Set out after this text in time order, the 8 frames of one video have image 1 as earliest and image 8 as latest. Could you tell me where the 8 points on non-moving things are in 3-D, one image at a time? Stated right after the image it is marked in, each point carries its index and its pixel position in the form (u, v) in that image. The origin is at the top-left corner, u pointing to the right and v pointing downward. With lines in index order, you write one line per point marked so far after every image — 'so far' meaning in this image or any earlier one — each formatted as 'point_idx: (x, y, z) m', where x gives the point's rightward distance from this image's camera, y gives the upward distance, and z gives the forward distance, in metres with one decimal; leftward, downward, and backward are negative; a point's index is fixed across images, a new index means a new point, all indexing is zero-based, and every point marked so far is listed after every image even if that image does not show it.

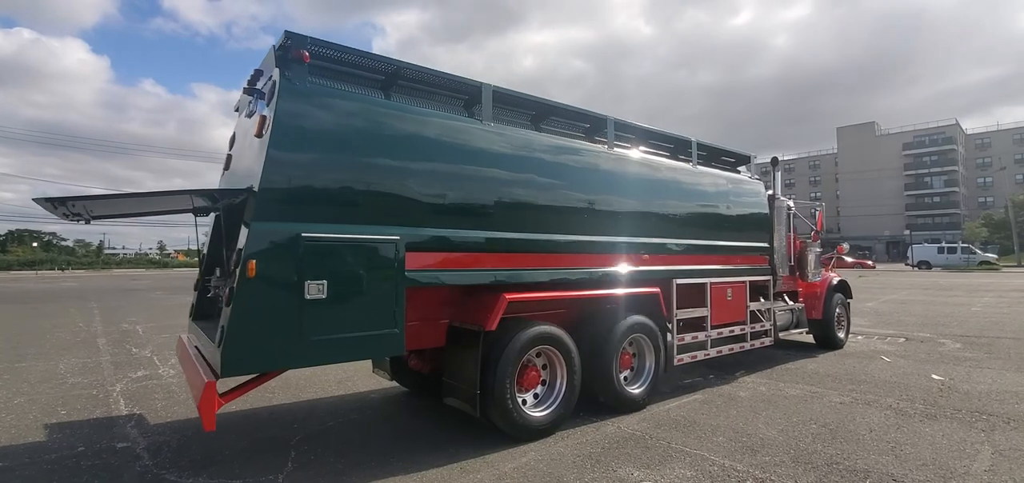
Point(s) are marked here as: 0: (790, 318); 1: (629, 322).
0: (+4.2, -1.2, +7.7) m
1: (+1.2, -0.8, +4.9) m
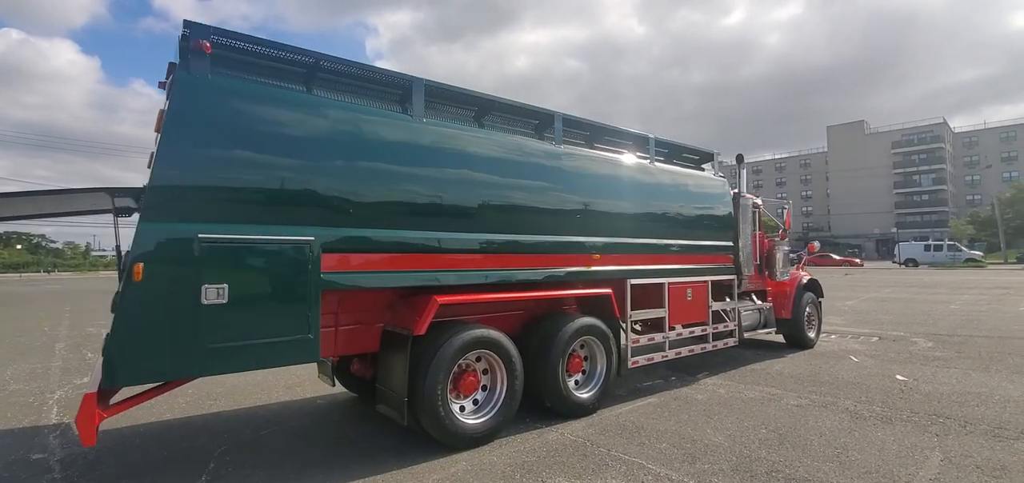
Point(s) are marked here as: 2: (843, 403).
0: (+3.7, -1.2, +7.6) m
1: (+0.6, -0.8, +4.8) m
2: (+3.3, -1.6, +5.0) m
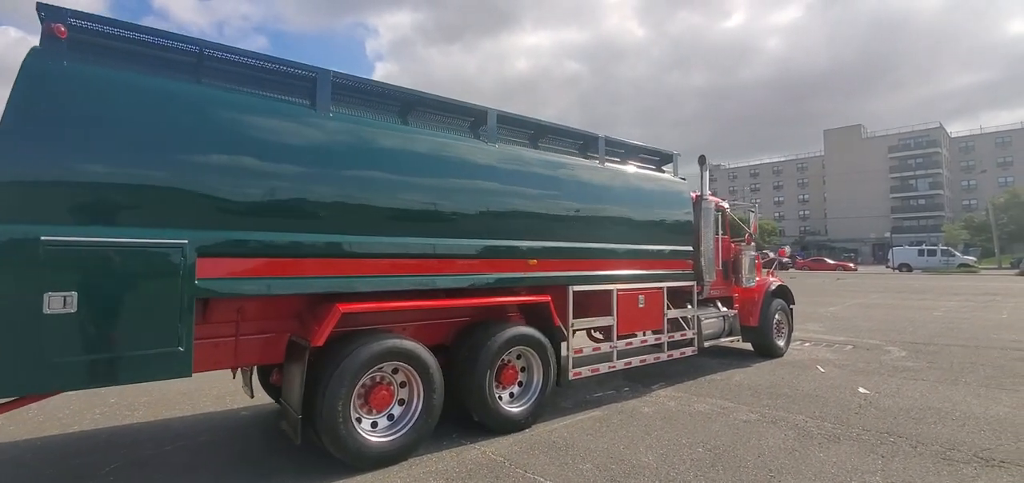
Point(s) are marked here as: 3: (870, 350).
0: (+3.0, -1.2, +7.3) m
1: (0.0, -0.8, +4.5) m
2: (+2.7, -1.7, +4.7) m
3: (+5.8, -1.8, +8.1) m
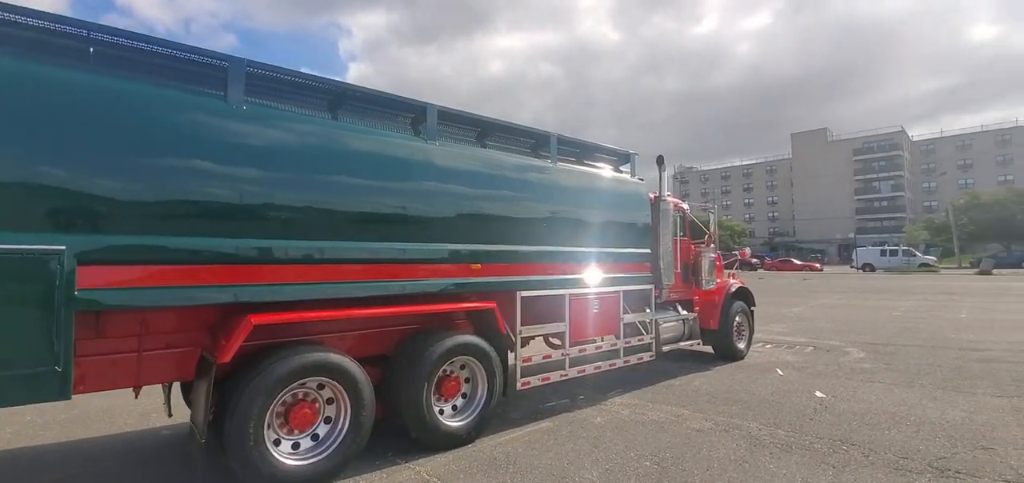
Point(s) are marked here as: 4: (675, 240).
0: (+2.4, -1.3, +7.2) m
1: (-0.5, -0.9, +4.2) m
2: (+2.1, -1.7, +4.5) m
3: (+5.2, -1.8, +8.1) m
4: (+2.5, 0.0, +7.7) m
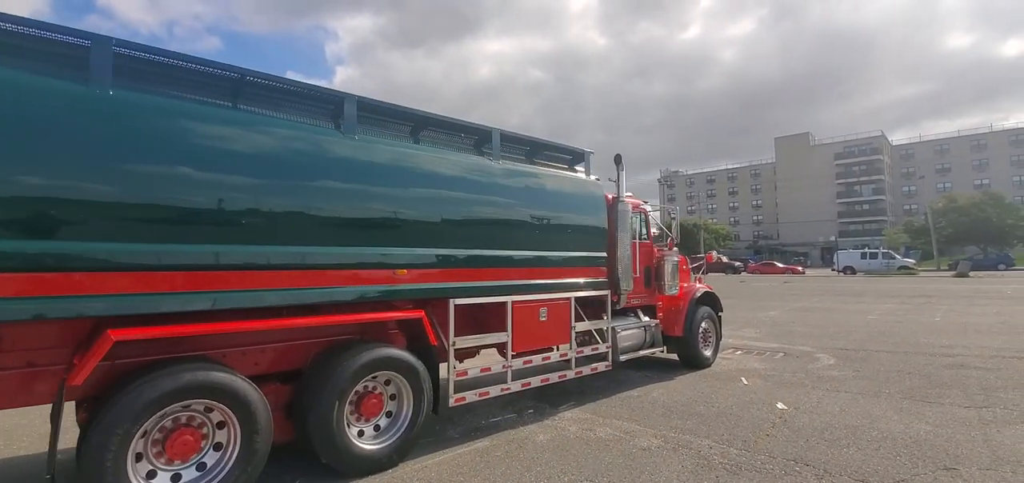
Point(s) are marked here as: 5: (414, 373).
0: (+1.8, -1.3, +6.9) m
1: (-1.1, -0.9, +3.8) m
2: (+1.6, -1.7, +4.2) m
3: (+4.5, -1.8, +7.8) m
4: (+1.8, 0.0, +7.4) m
5: (-0.8, -1.1, +4.0) m
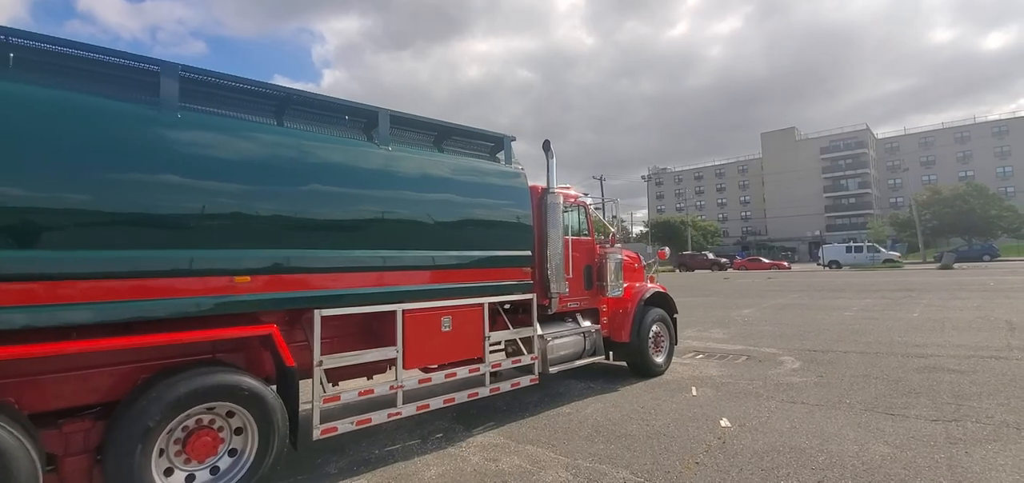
0: (+0.9, -1.3, +6.2) m
1: (-1.9, -0.9, +3.1) m
2: (+0.7, -1.7, +3.5) m
3: (+3.6, -1.7, +7.2) m
4: (+0.9, 0.0, +6.7) m
5: (-1.7, -1.1, +3.3) m
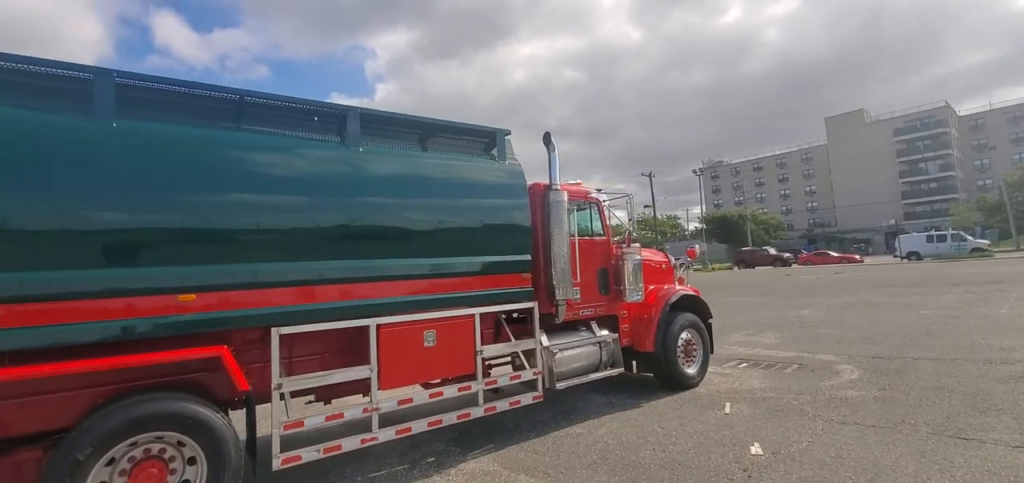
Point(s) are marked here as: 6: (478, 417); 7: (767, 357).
0: (+1.0, -1.3, +5.6) m
1: (-2.1, -1.0, +2.9) m
2: (+0.6, -1.7, +3.0) m
3: (+3.8, -1.6, +6.3) m
4: (+1.0, 0.0, +6.2) m
5: (-1.8, -1.2, +3.1) m
6: (-0.2, -1.6, +4.4) m
7: (+3.8, -1.7, +7.5) m
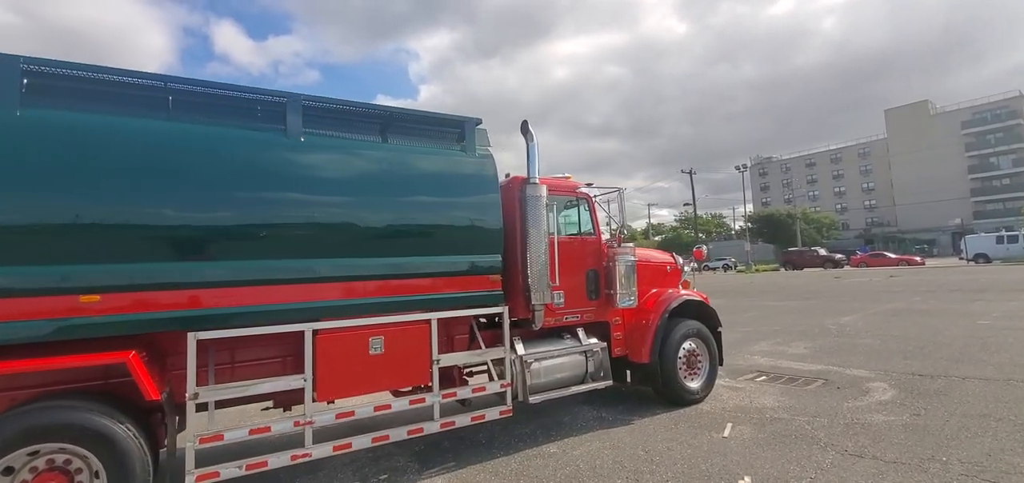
0: (+0.8, -1.3, +5.1) m
1: (-2.6, -1.0, +2.7) m
2: (+0.2, -1.7, +2.5) m
3: (+3.7, -1.7, +5.6) m
4: (+0.9, 0.0, +5.7) m
5: (-2.2, -1.1, +2.8) m
6: (-0.5, -1.6, +4.0) m
7: (+3.8, -1.7, +6.7) m
